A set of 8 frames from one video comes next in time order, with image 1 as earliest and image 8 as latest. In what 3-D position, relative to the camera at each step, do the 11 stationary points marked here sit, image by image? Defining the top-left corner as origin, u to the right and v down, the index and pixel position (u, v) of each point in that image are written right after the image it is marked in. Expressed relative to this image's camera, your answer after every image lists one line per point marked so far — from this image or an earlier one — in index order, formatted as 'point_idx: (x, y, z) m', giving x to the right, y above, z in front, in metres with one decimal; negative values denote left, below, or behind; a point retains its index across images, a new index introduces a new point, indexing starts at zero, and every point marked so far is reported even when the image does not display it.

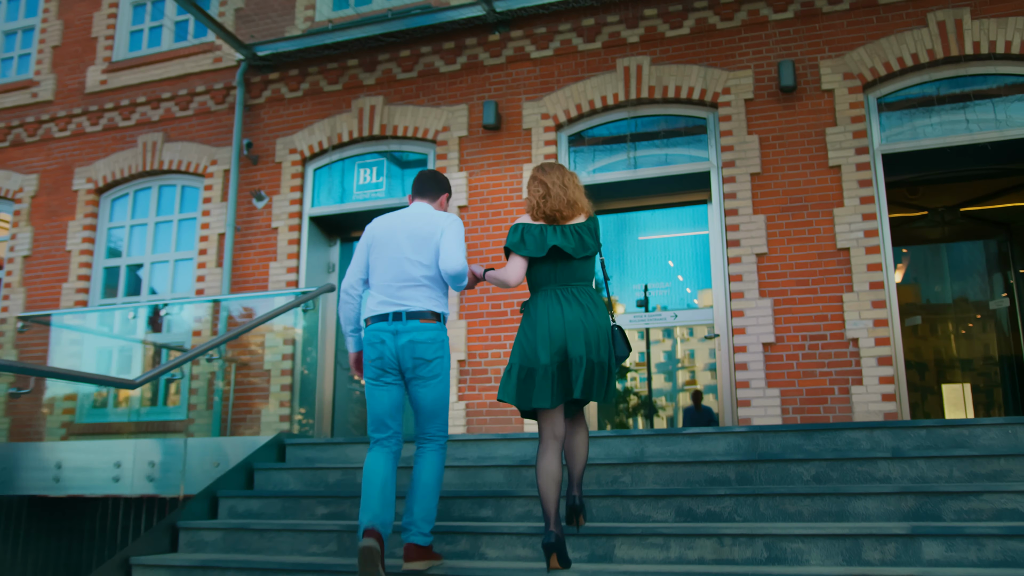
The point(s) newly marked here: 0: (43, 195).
0: (-4.8, +1.0, +9.1) m
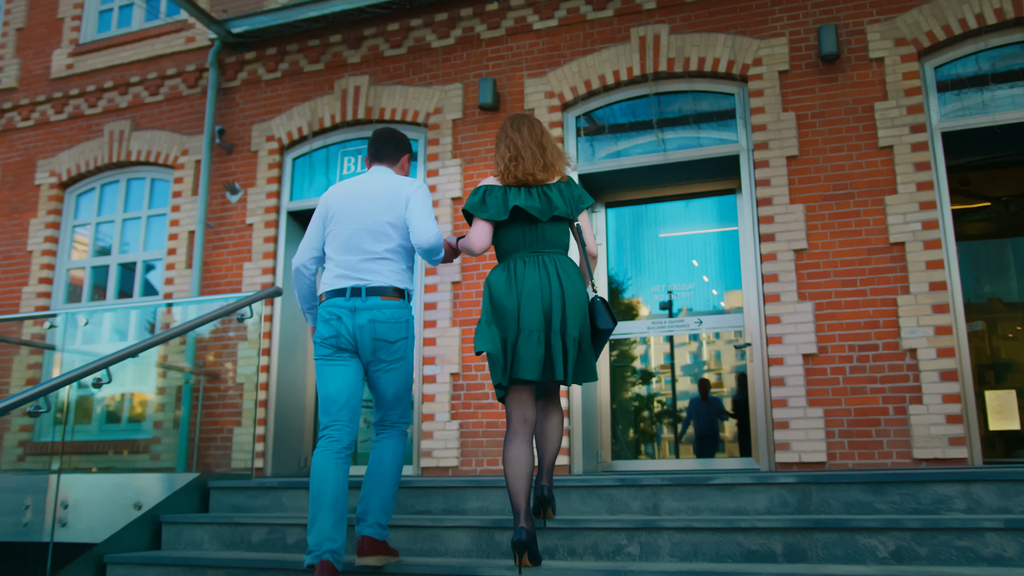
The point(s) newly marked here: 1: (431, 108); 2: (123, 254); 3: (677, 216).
0: (-4.8, +0.9, +8.3) m
1: (-0.6, +1.4, +6.8) m
2: (-3.4, +0.3, +7.8) m
3: (+1.2, +0.5, +6.6) m
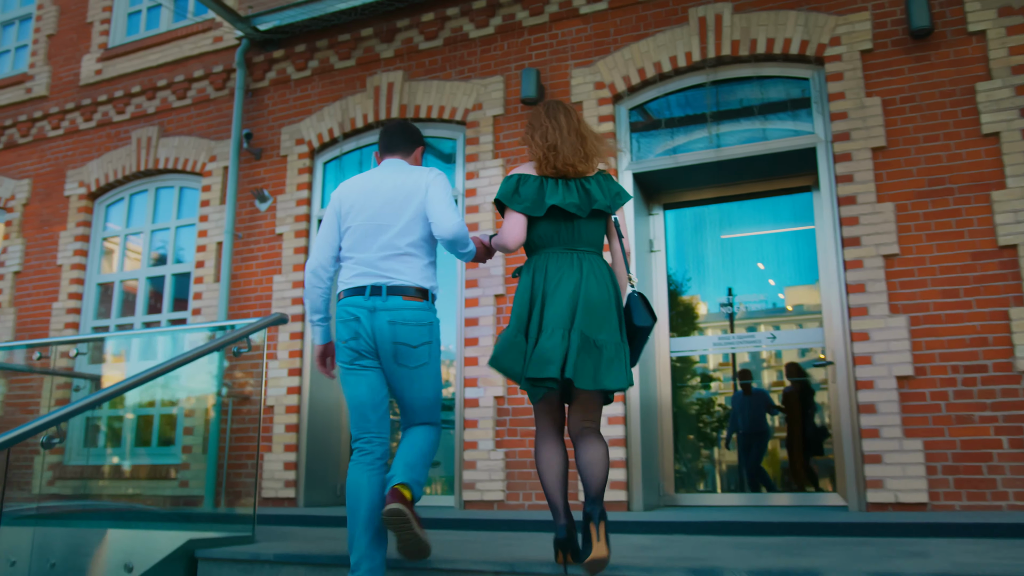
0: (-4.3, +0.8, +8.0) m
1: (-0.3, +1.3, +6.2) m
2: (-3.0, +0.2, +7.4) m
3: (+1.5, +0.5, +5.9) m
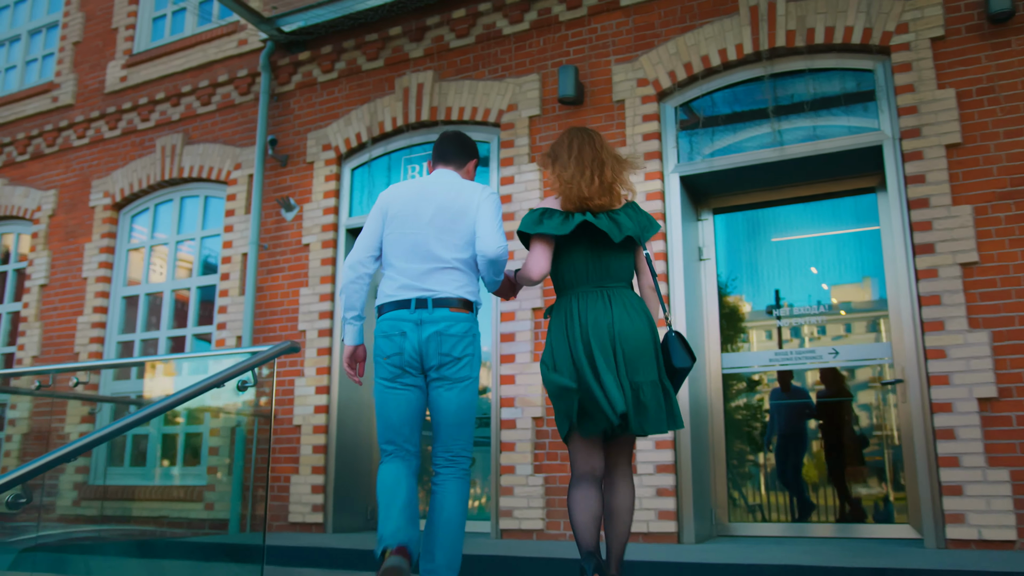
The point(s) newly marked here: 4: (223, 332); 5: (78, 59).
0: (-4.0, +0.7, +7.8) m
1: (-0.1, +1.2, +5.8) m
2: (-2.7, +0.1, +7.1) m
3: (+1.8, +0.4, +5.4) m
4: (-2.1, -0.3, +6.6) m
5: (-4.0, +2.1, +8.2) m
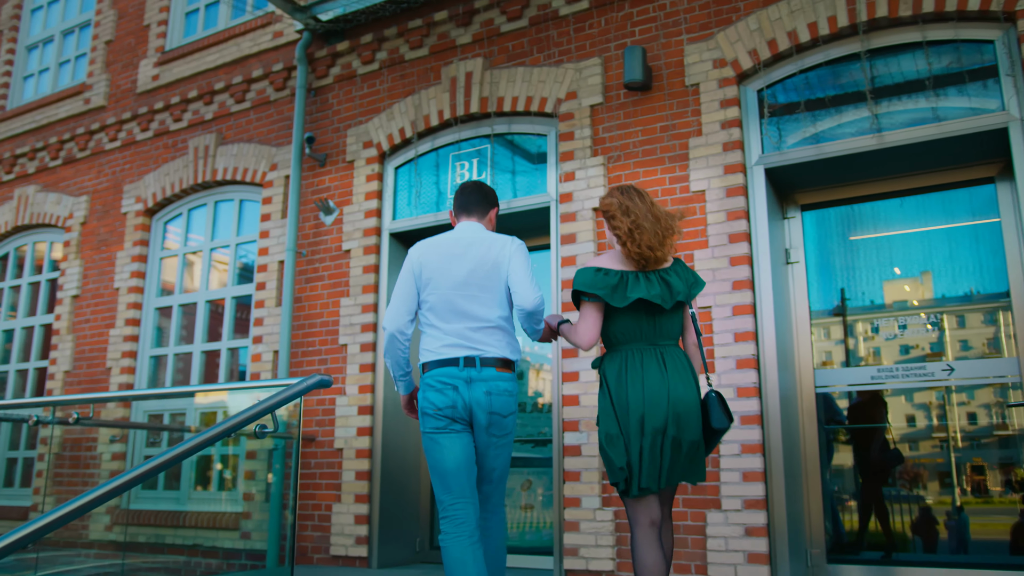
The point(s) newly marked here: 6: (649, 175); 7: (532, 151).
0: (-3.5, +0.6, +7.4) m
1: (+0.3, +1.2, +5.3) m
2: (-2.3, 0.0, +6.7) m
3: (+2.1, +0.4, +4.7) m
4: (-1.7, -0.4, +6.1) m
5: (-3.6, +2.0, +7.8) m
6: (+0.8, +0.6, +4.9) m
7: (+0.1, +0.8, +5.4) m
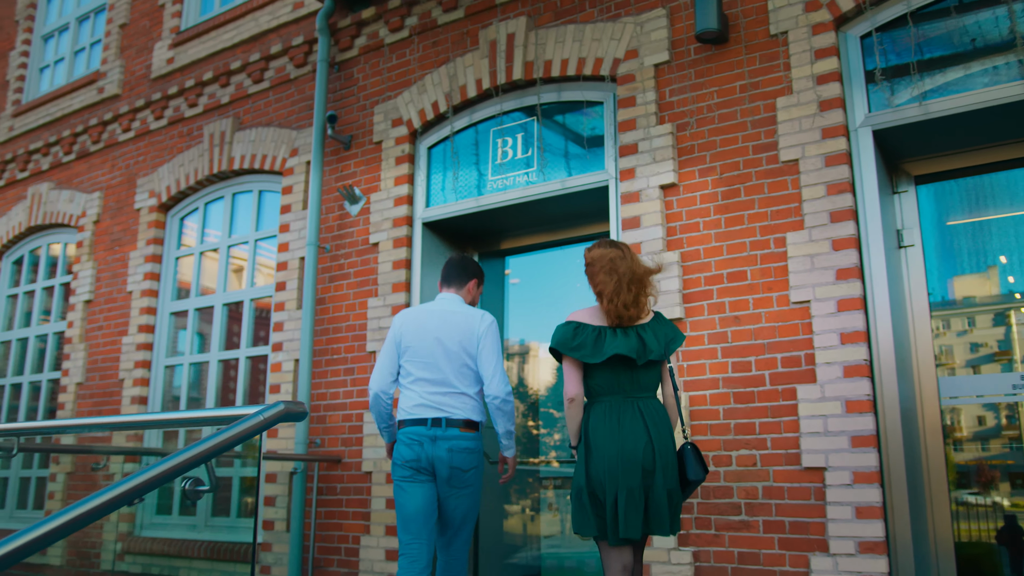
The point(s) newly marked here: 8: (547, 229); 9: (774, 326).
0: (-3.2, +0.5, +6.9) m
1: (+0.5, +1.2, +4.4) m
2: (-1.9, 0.0, +6.0) m
3: (+2.3, +0.4, +3.8) m
4: (-1.4, -0.4, +5.4) m
5: (-3.2, +2.0, +7.3) m
6: (+1.0, +0.7, +4.1) m
7: (+0.4, +0.8, +4.6) m
8: (+0.2, +0.3, +5.0) m
9: (+1.1, -0.2, +3.8) m
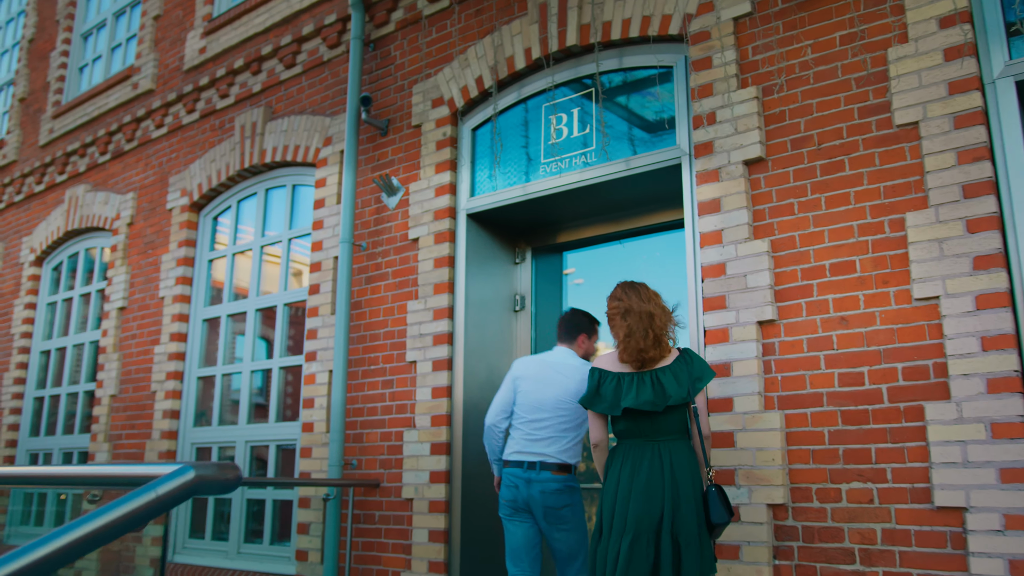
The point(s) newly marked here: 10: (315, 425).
0: (-2.7, +0.5, +6.4) m
1: (+0.8, +1.2, +3.8) m
2: (-1.6, 0.0, +5.5) m
3: (+2.5, +0.5, +3.0) m
4: (-1.1, -0.4, +4.9) m
5: (-2.7, +2.0, +6.9) m
6: (+1.2, +0.7, +3.3) m
7: (+0.6, +0.8, +3.9) m
8: (+0.5, +0.3, +4.4) m
9: (+1.3, -0.1, +3.0) m
10: (-1.1, -0.7, +4.7) m
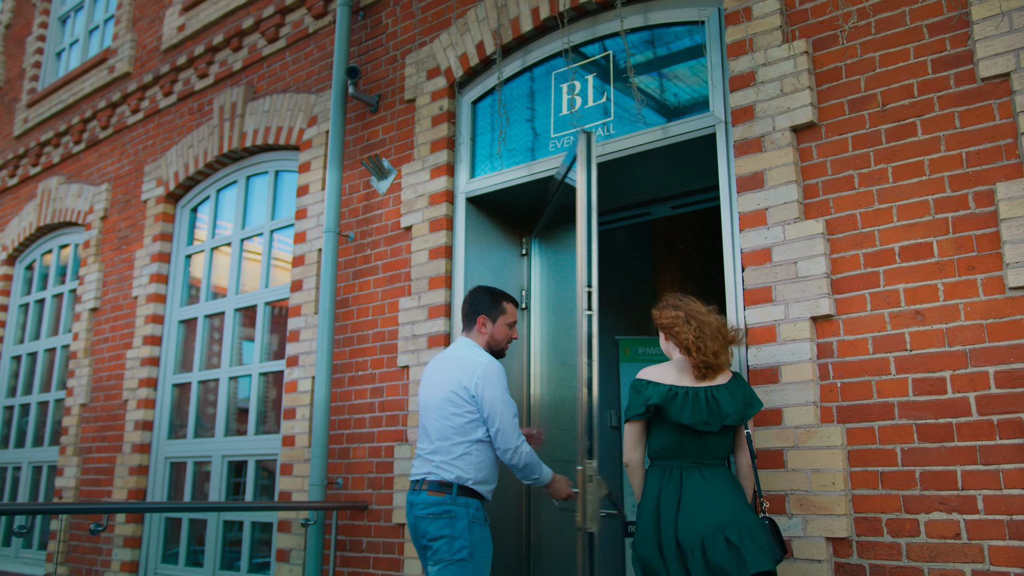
0: (-2.7, +0.5, +5.9) m
1: (+0.8, +1.2, +3.2) m
2: (-1.5, 0.0, +5.0) m
3: (+2.5, +0.5, +2.5) m
4: (-1.1, -0.4, +4.3) m
5: (-2.7, +2.0, +6.4) m
6: (+1.2, +0.7, +2.8) m
7: (+0.6, +0.9, +3.4) m
8: (+0.5, +0.4, +3.8) m
9: (+1.3, -0.1, +2.5) m
10: (-1.0, -0.7, +4.2) m
